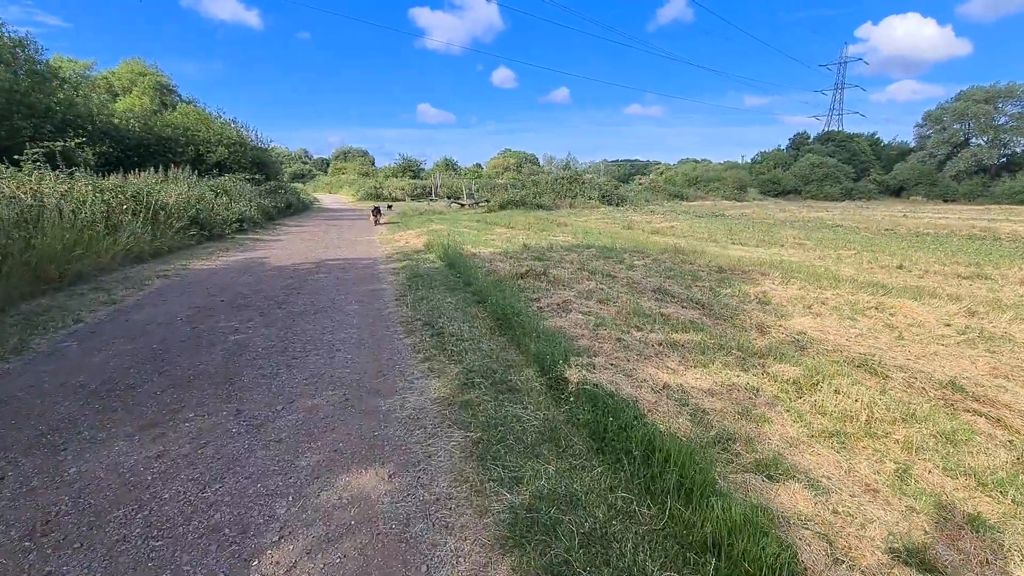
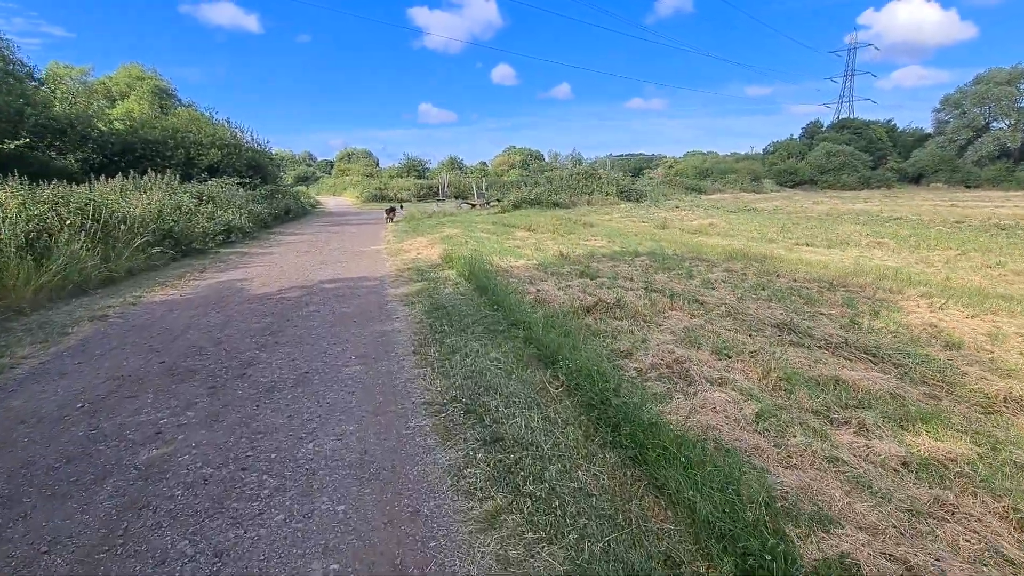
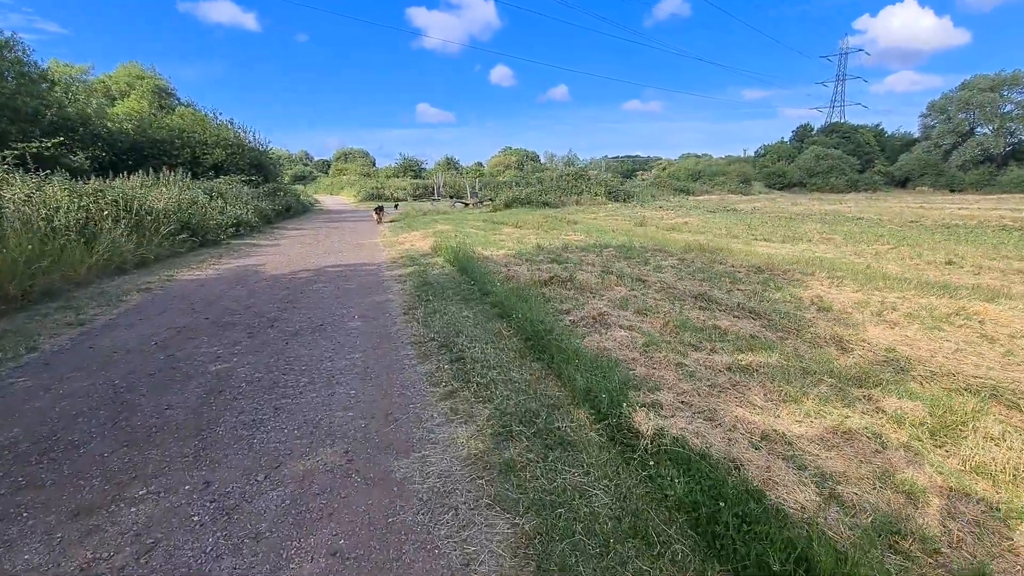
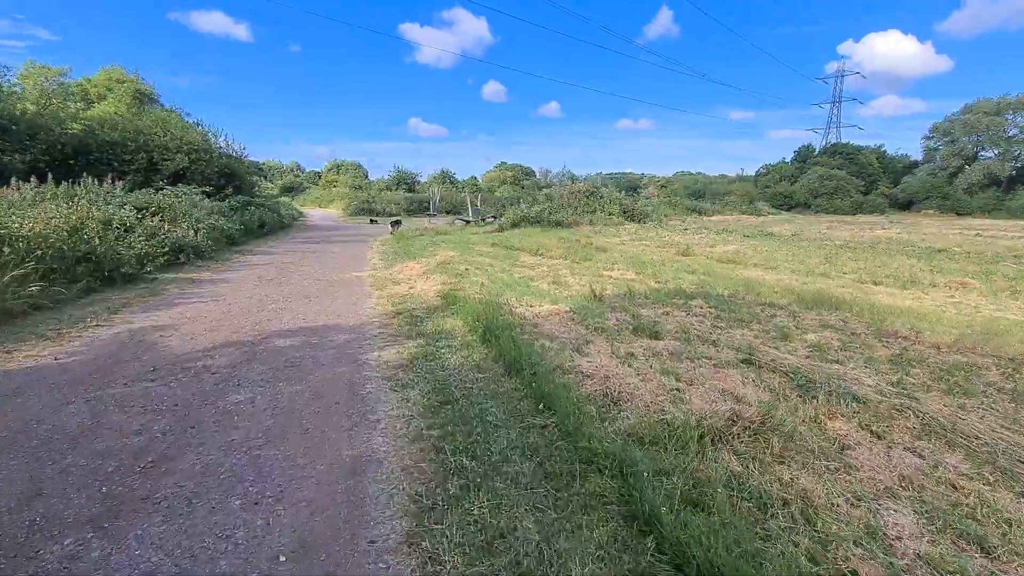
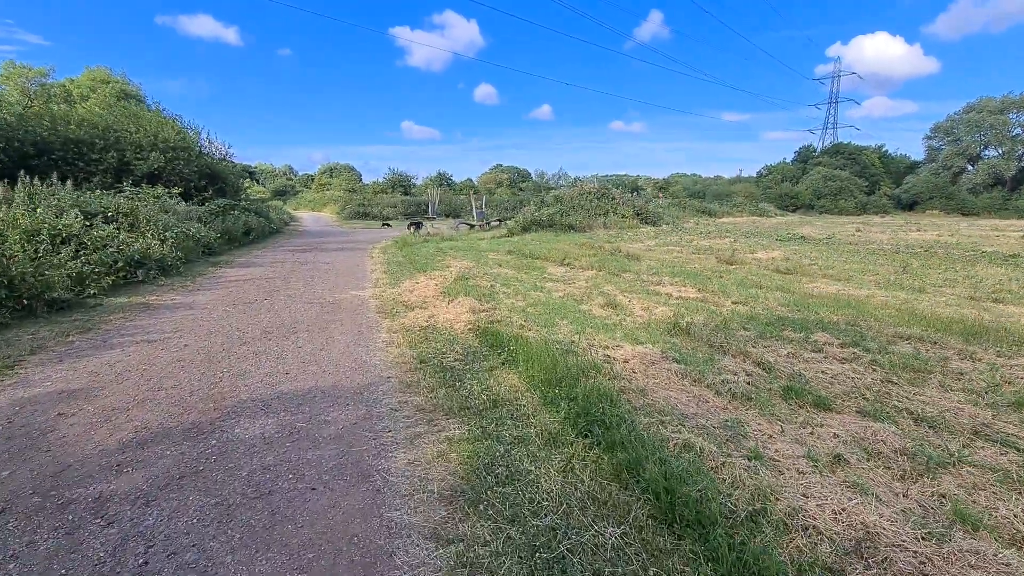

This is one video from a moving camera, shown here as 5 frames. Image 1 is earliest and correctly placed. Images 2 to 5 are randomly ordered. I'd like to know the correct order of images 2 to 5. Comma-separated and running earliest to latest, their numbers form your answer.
3, 2, 4, 5
